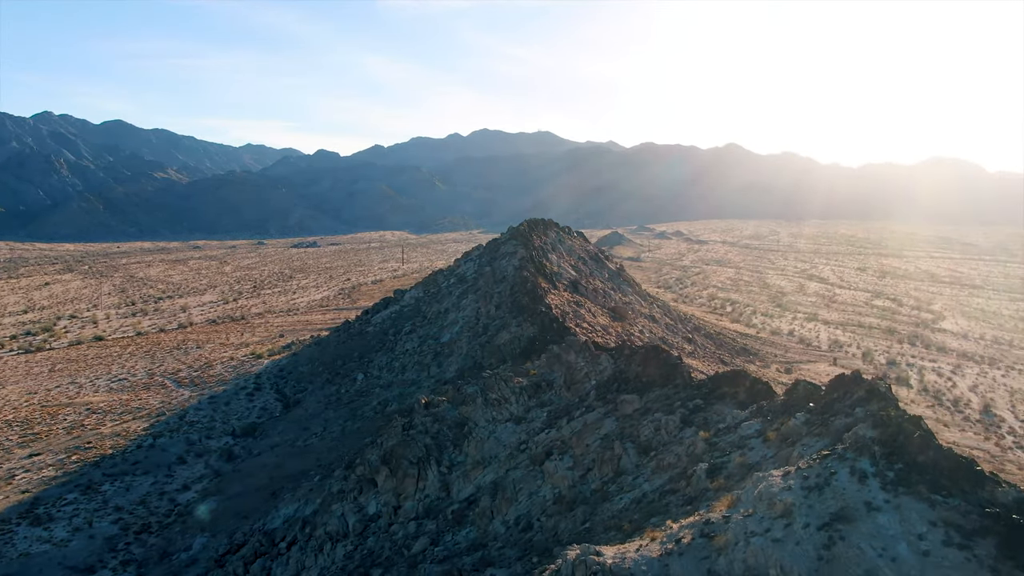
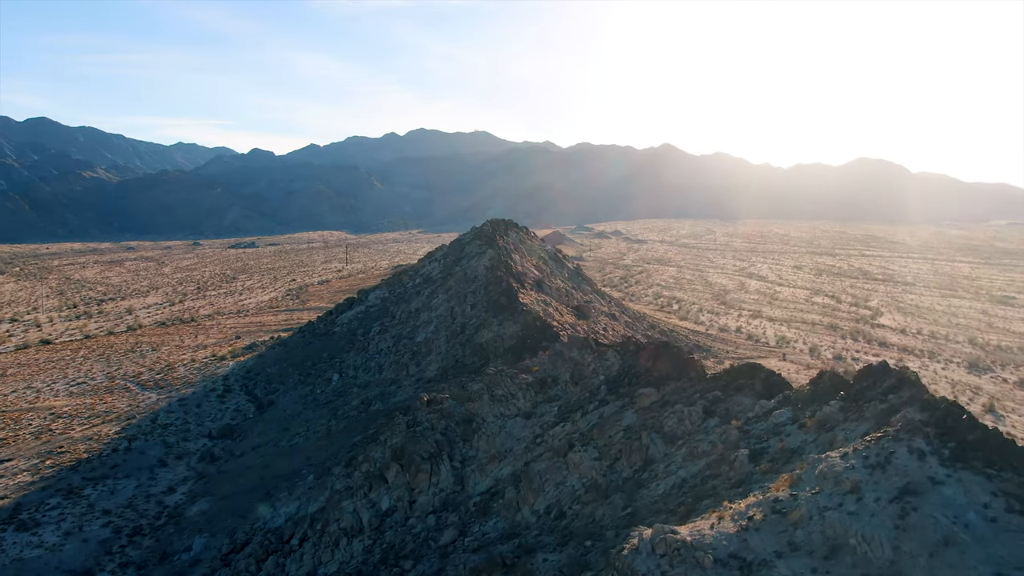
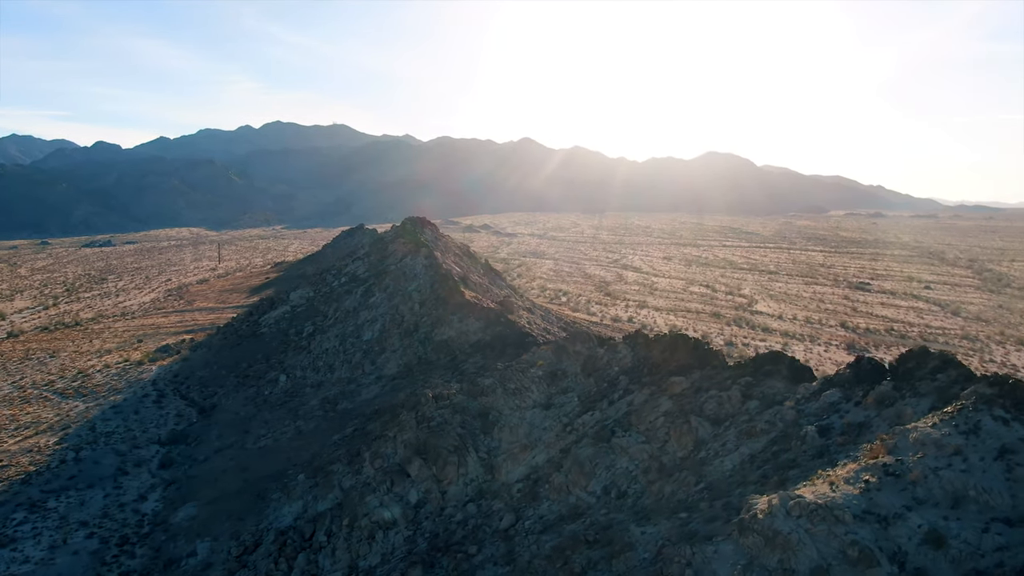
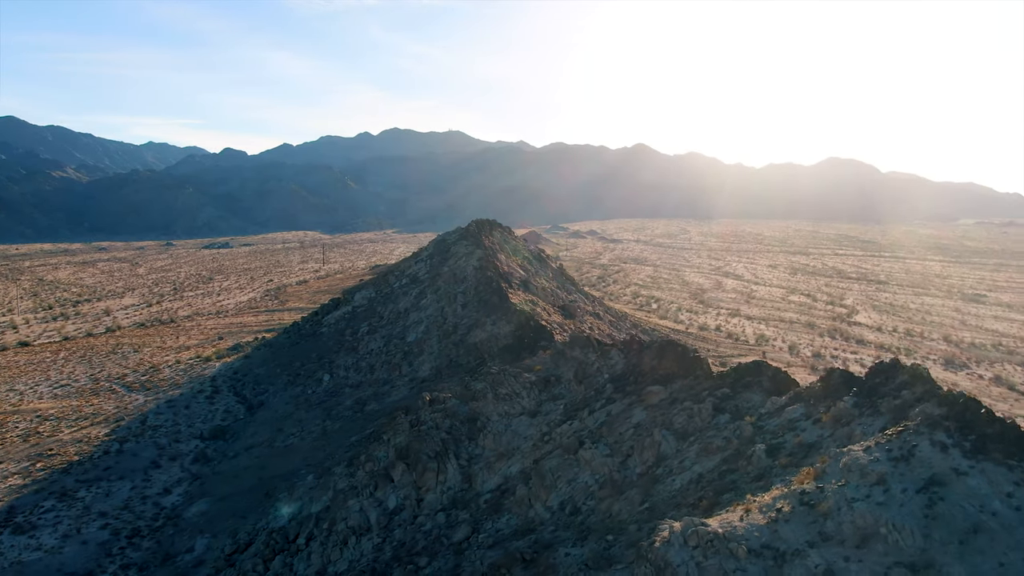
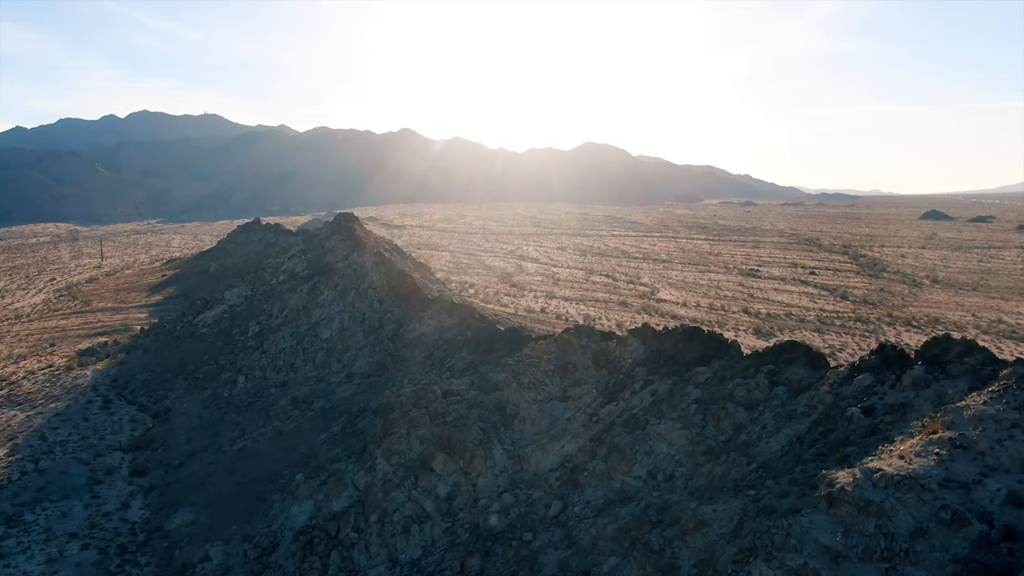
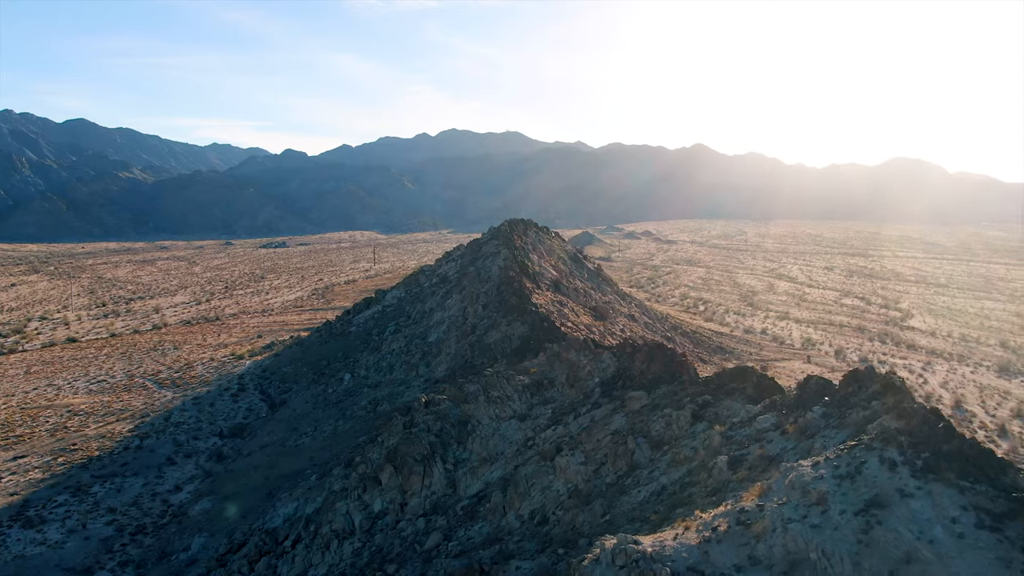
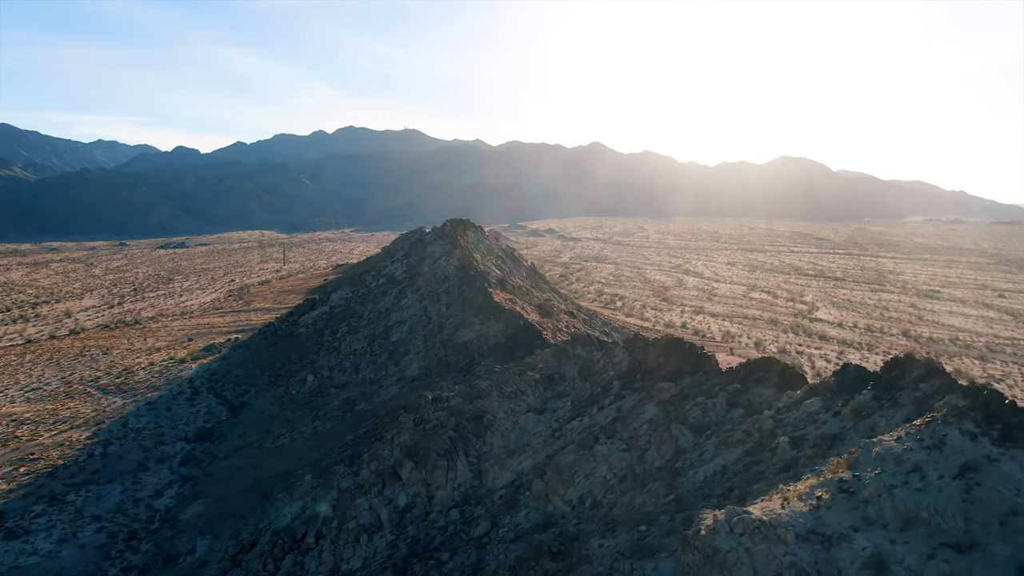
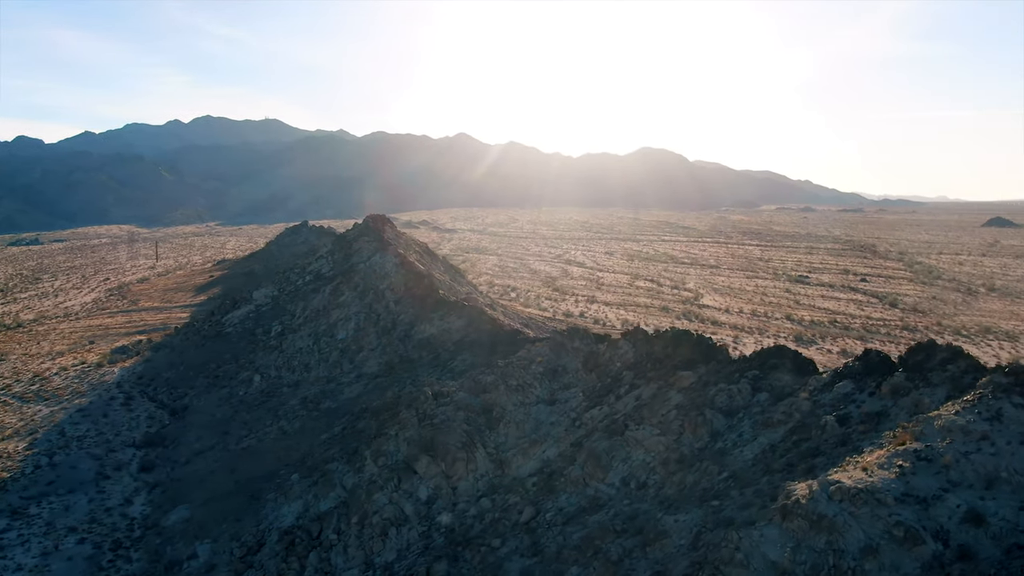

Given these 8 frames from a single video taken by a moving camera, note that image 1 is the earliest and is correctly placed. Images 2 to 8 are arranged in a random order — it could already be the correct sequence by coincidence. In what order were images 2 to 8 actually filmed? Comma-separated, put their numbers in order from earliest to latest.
6, 2, 4, 7, 3, 8, 5
